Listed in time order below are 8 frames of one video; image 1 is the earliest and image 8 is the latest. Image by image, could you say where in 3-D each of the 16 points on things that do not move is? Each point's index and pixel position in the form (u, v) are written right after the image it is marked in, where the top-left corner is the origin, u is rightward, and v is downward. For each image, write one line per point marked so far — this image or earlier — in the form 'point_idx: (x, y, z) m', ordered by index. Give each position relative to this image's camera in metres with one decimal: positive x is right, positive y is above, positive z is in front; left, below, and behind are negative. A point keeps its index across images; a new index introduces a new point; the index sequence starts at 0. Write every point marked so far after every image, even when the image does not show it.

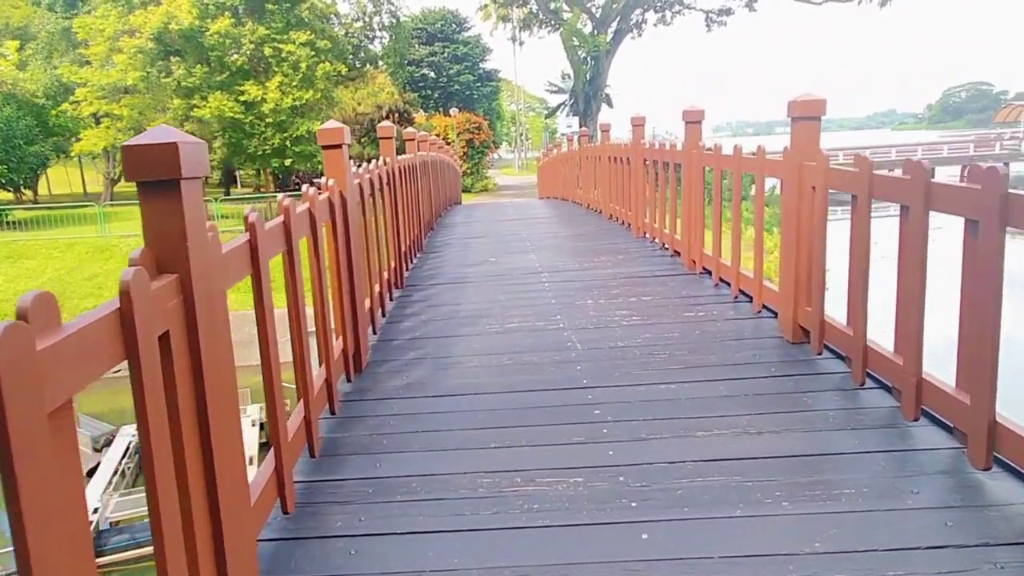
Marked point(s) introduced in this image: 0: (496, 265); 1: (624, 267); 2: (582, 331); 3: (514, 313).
0: (-0.1, +0.1, +6.0) m
1: (+0.5, +0.1, +5.5) m
2: (+0.2, -0.1, +3.9) m
3: (0.0, -0.1, +4.2) m
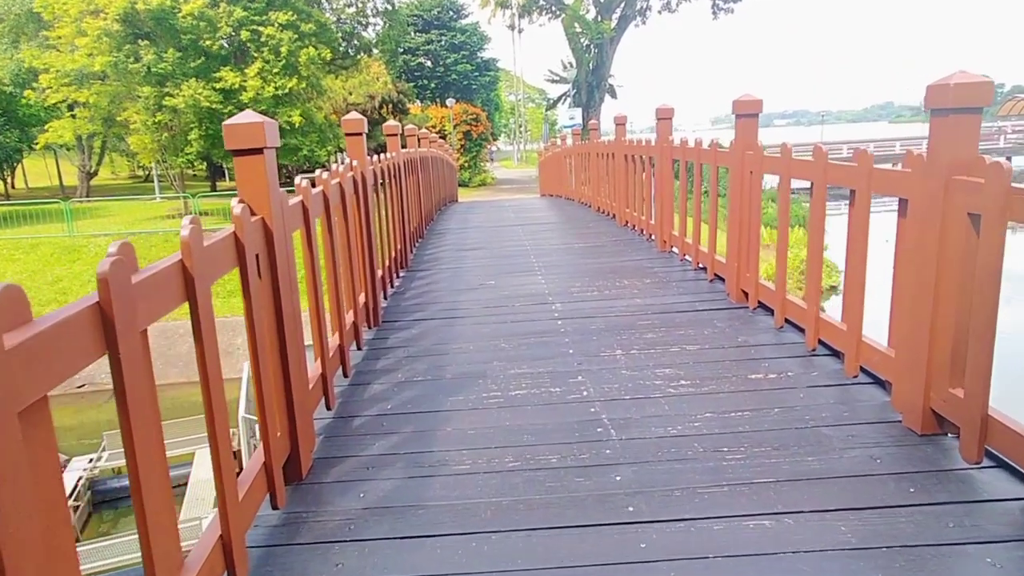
0: (-0.1, 0.0, +4.9) m
1: (+0.5, 0.0, +4.4) m
2: (+0.2, -0.3, +2.8) m
3: (0.0, -0.2, +3.1) m
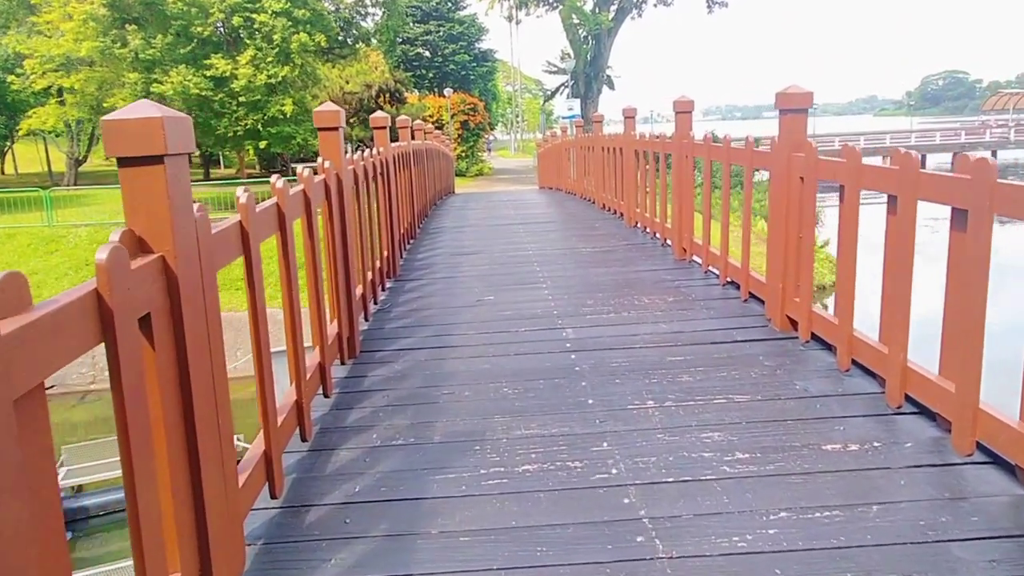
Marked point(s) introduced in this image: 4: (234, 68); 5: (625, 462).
0: (-0.1, -0.1, +4.2) m
1: (+0.5, -0.1, +3.7) m
2: (+0.3, -0.4, +2.1) m
3: (0.0, -0.3, +2.5) m
4: (-4.4, +3.5, +18.0) m
5: (+0.2, -0.3, +2.3) m
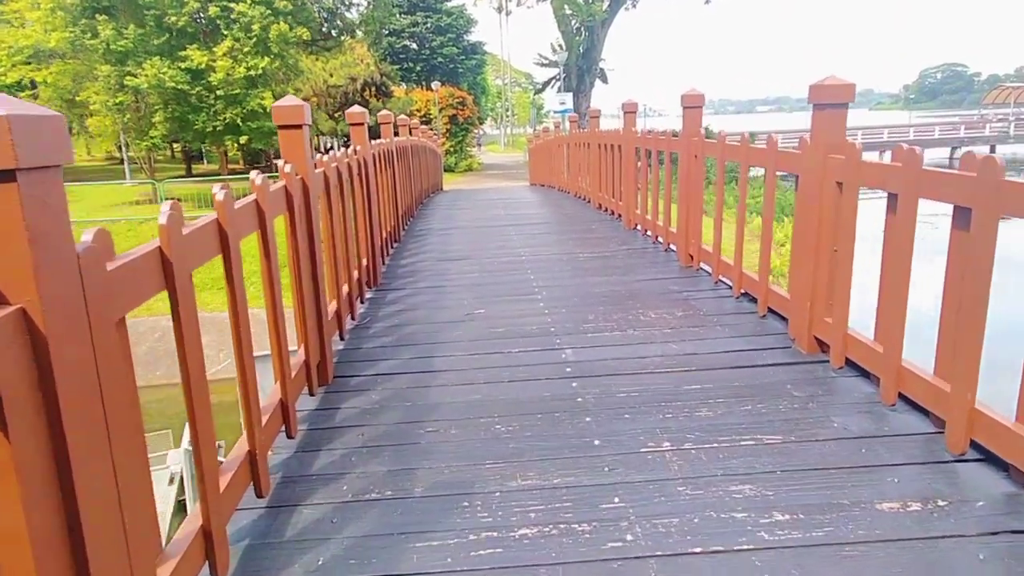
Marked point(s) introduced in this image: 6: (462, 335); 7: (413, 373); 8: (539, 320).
0: (-0.1, -0.1, +3.9) m
1: (+0.5, -0.2, +3.4) m
2: (+0.3, -0.4, +1.7) m
3: (0.0, -0.4, +2.1) m
4: (-4.5, +3.5, +17.5) m
5: (+0.2, -0.4, +1.9) m
6: (-0.2, -0.1, +3.6) m
7: (-0.3, -0.2, +3.1) m
8: (+0.1, -0.1, +3.8) m
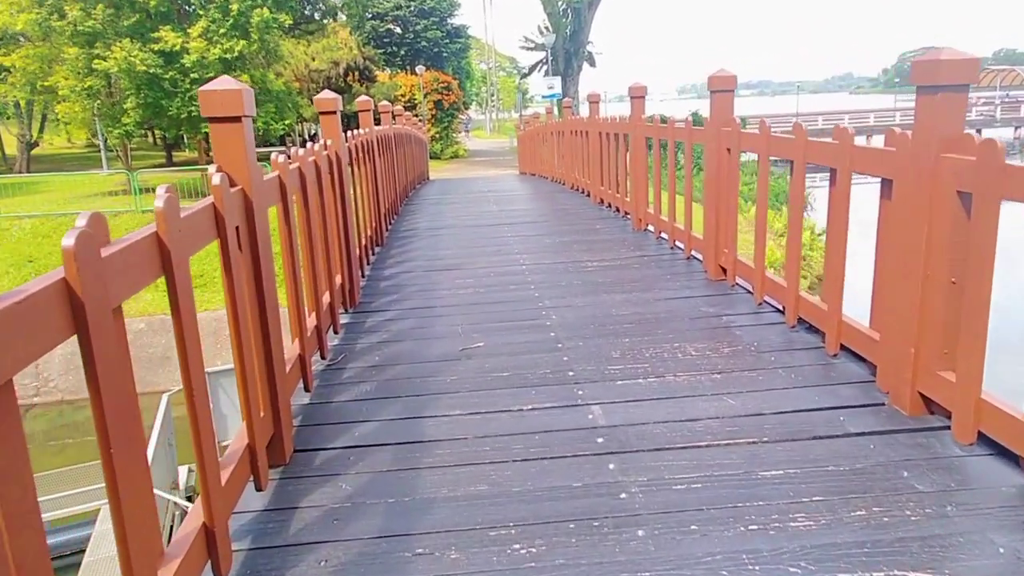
0: (-0.1, -0.2, +3.1) m
1: (+0.6, -0.3, +2.6) m
2: (+0.3, -0.5, +1.0) m
3: (+0.1, -0.5, +1.4) m
4: (-4.7, +3.6, +16.7) m
5: (+0.3, -0.5, +1.2) m
6: (-0.1, -0.2, +2.9) m
7: (-0.2, -0.3, +2.4) m
8: (+0.1, -0.2, +3.1) m
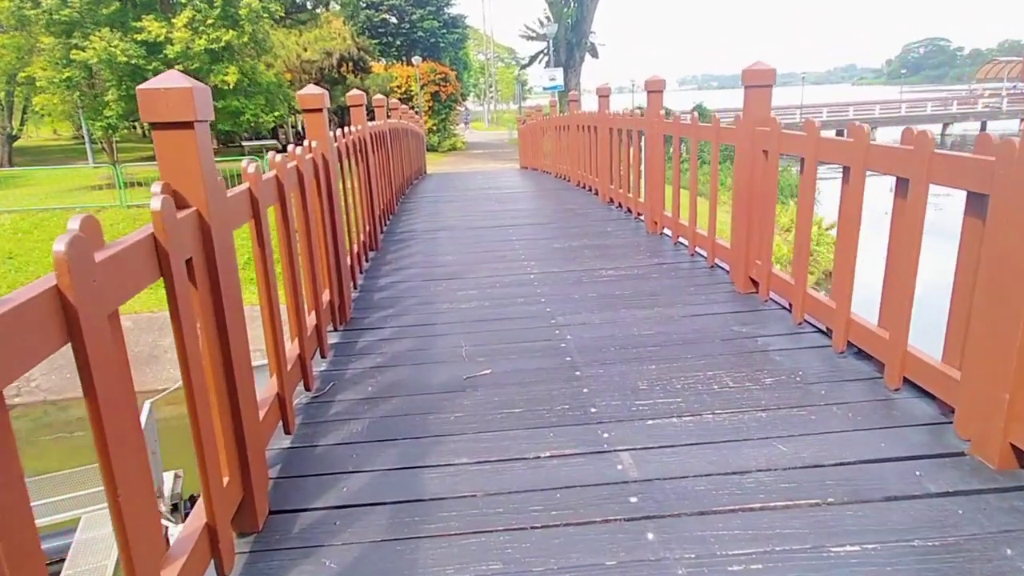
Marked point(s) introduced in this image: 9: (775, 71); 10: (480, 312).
0: (-0.1, -0.2, +2.7) m
1: (+0.6, -0.3, +2.2) m
2: (+0.3, -0.6, +0.6) m
3: (+0.1, -0.5, +1.0) m
4: (-4.7, +3.6, +16.3) m
5: (+0.3, -0.6, +0.8) m
6: (-0.1, -0.3, +2.5) m
7: (-0.2, -0.4, +2.0) m
8: (+0.1, -0.2, +2.7) m
9: (+0.8, +0.7, +3.8) m
10: (-0.1, -0.1, +3.7) m
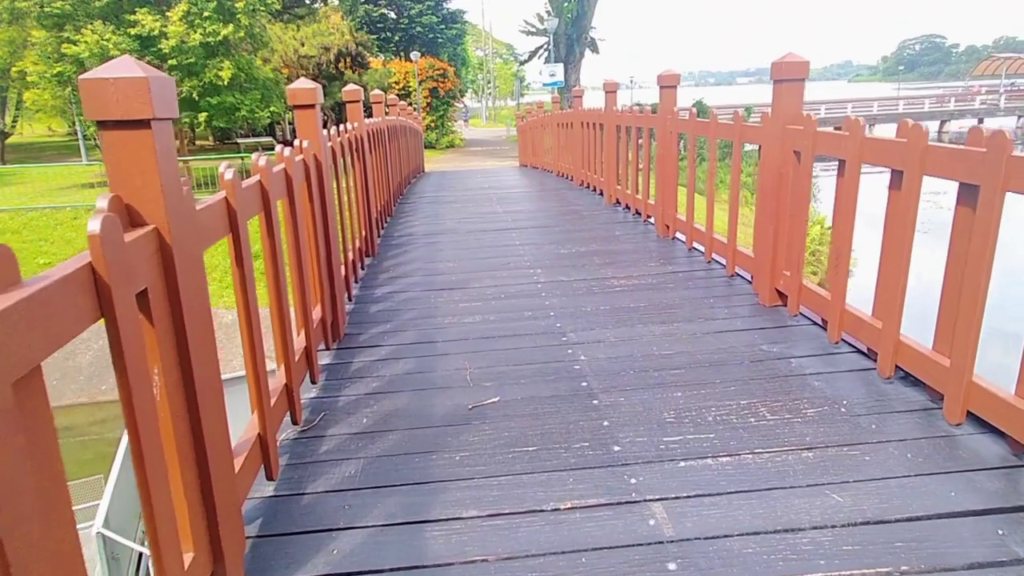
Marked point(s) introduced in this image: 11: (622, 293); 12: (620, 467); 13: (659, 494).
0: (0.0, -0.3, +2.5) m
1: (+0.6, -0.3, +2.0) m
2: (+0.4, -0.6, +0.4) m
3: (+0.1, -0.6, +0.7) m
4: (-4.8, +3.6, +16.0) m
5: (+0.3, -0.6, +0.6) m
6: (-0.1, -0.3, +2.2) m
7: (-0.2, -0.4, +1.7) m
8: (+0.2, -0.3, +2.4) m
9: (+0.8, +0.7, +3.5) m
10: (-0.1, -0.1, +3.5) m
11: (+0.4, 0.0, +3.9) m
12: (+0.2, -0.3, +2.1) m
13: (+0.3, -0.4, +2.0) m
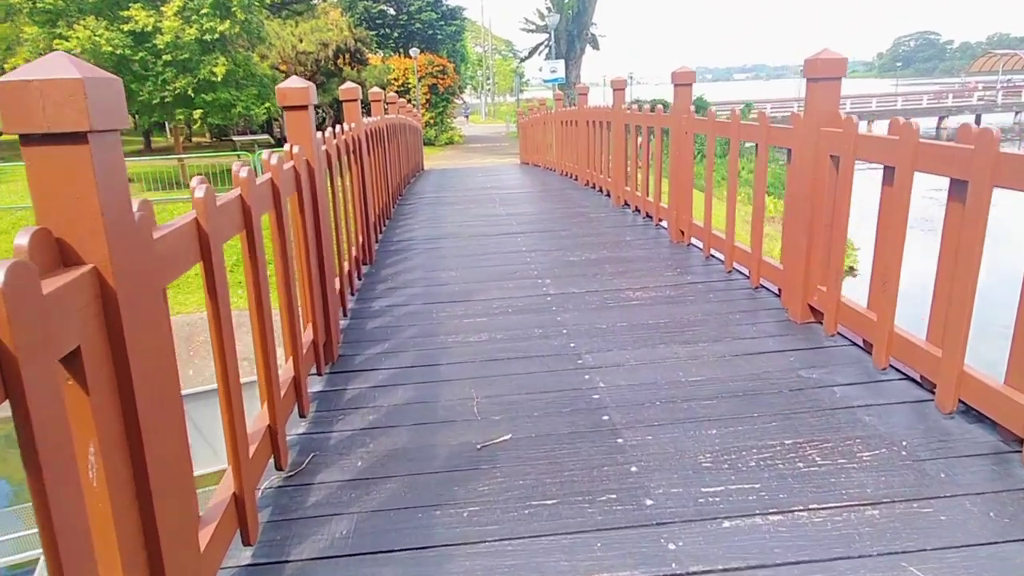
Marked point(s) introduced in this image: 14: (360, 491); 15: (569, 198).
0: (0.0, -0.3, +2.2) m
1: (+0.6, -0.4, +1.7) m
2: (+0.4, -0.7, +0.1) m
3: (+0.2, -0.7, +0.4) m
4: (-4.8, +3.6, +15.6) m
5: (+0.4, -0.7, +0.3) m
6: (-0.1, -0.4, +1.9) m
7: (-0.2, -0.5, +1.4) m
8: (+0.2, -0.3, +2.1) m
9: (+0.9, +0.6, +3.2) m
10: (-0.1, -0.2, +3.2) m
11: (+0.4, -0.1, +3.6) m
12: (+0.2, -0.4, +1.8) m
13: (+0.3, -0.4, +1.7) m
14: (-0.3, -0.4, +2.1) m
15: (+0.3, +0.6, +7.1) m
